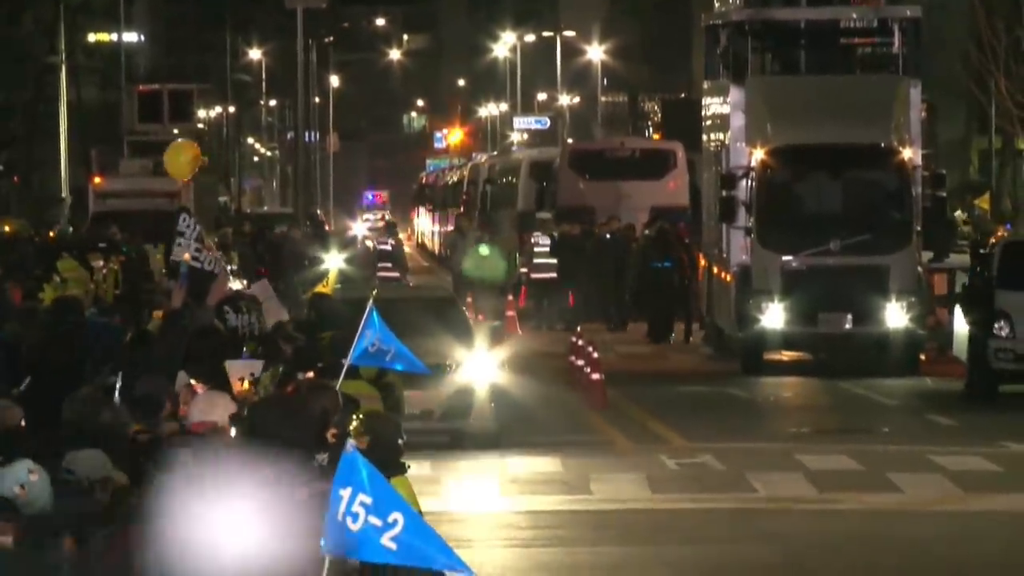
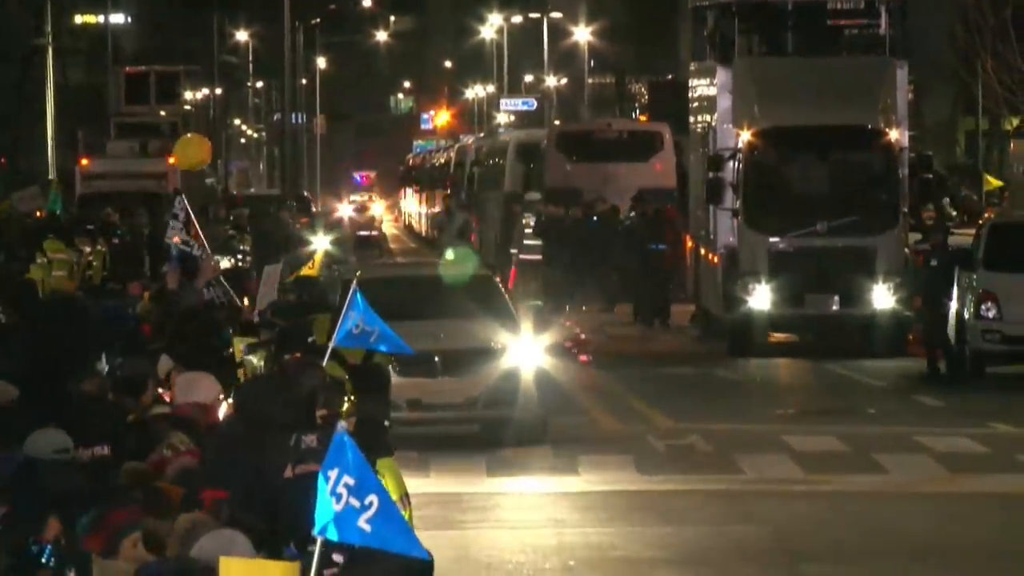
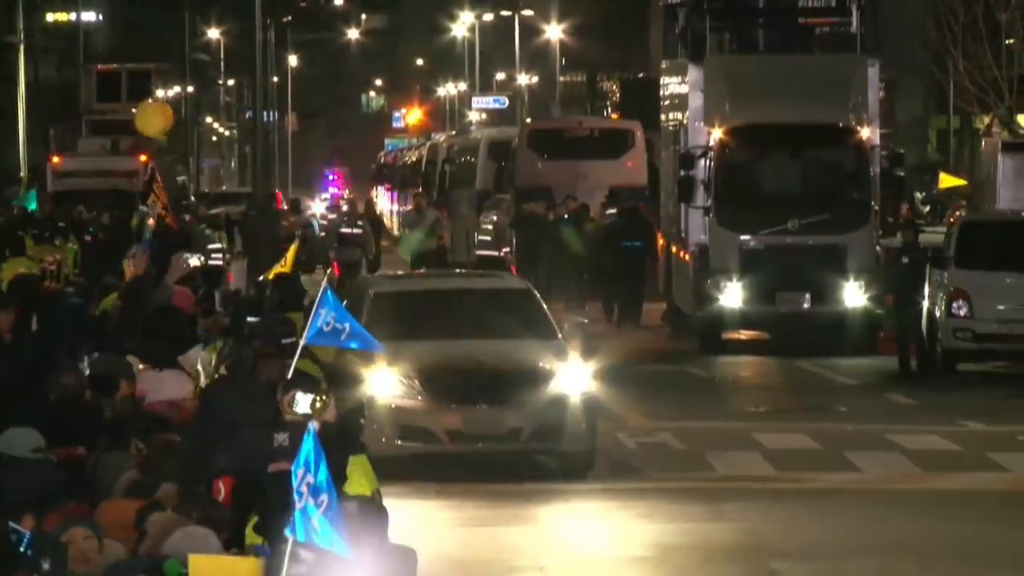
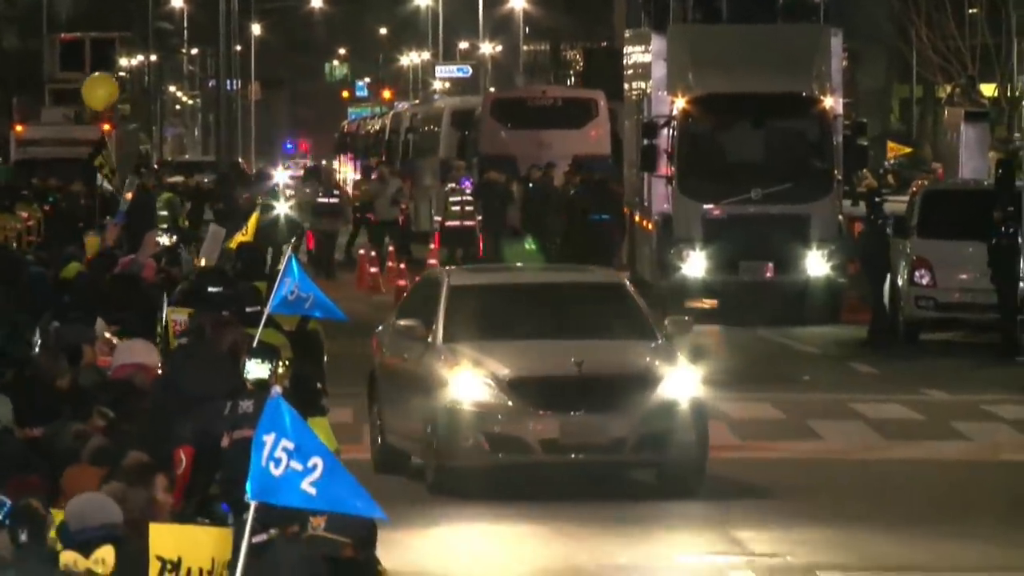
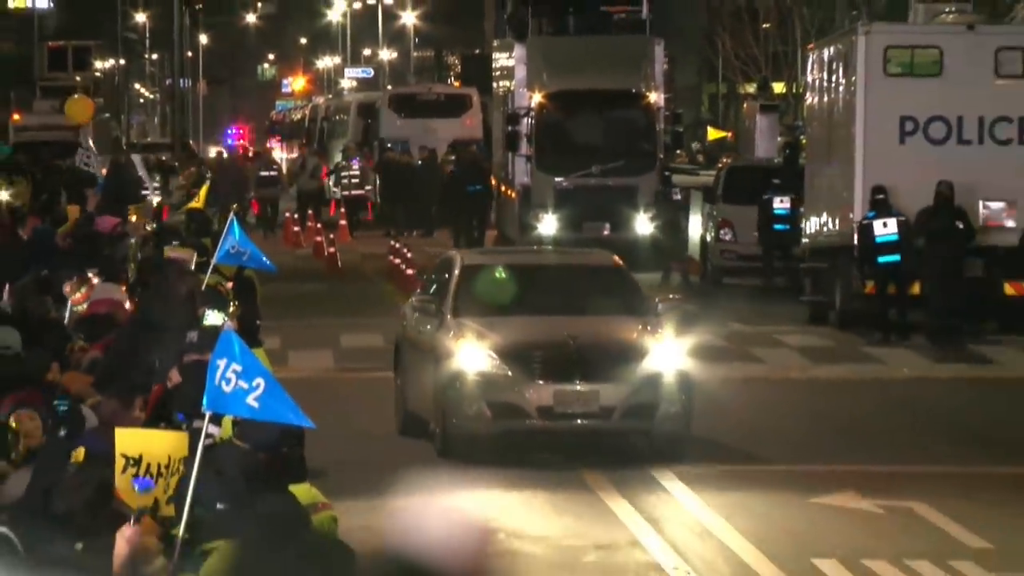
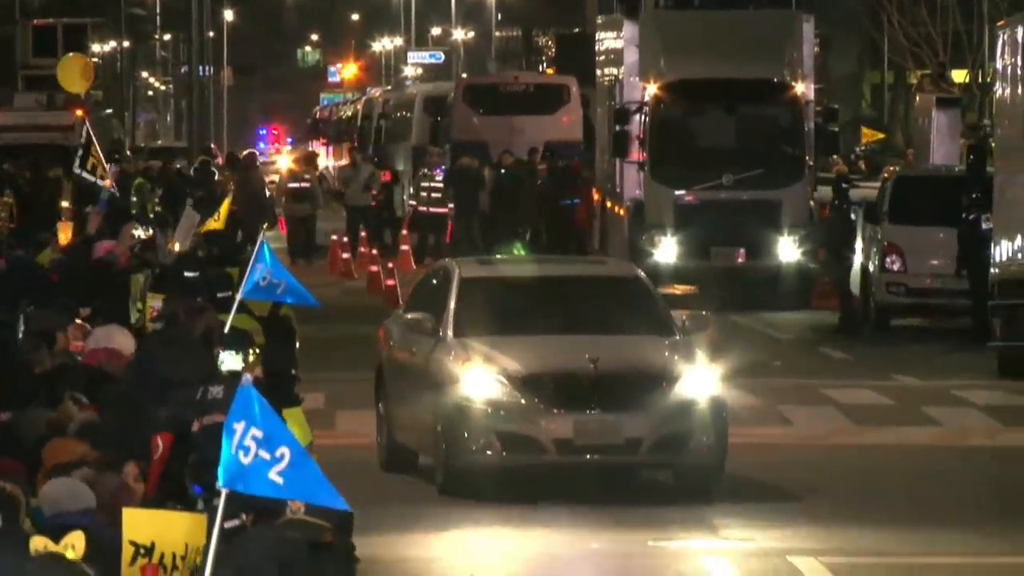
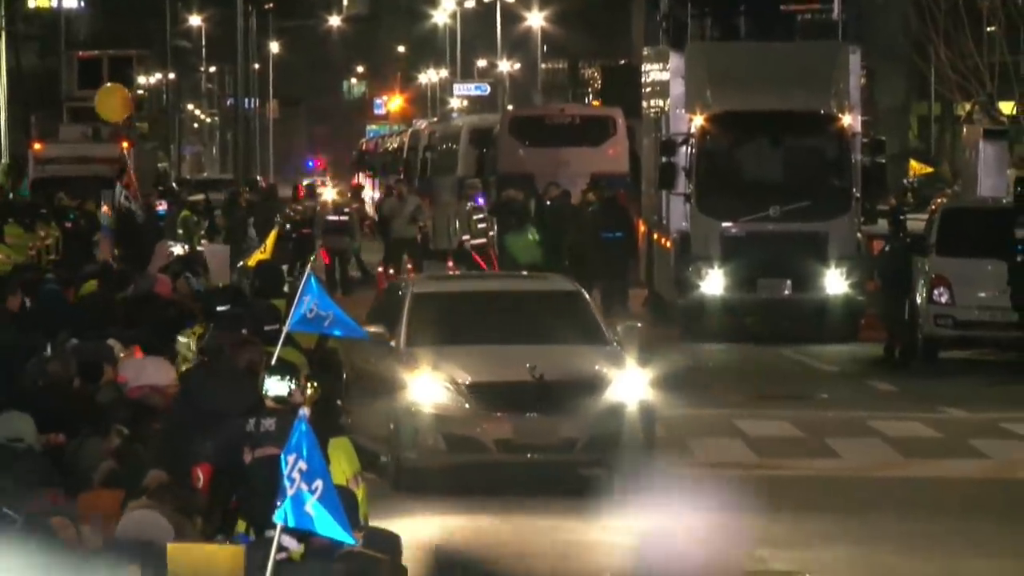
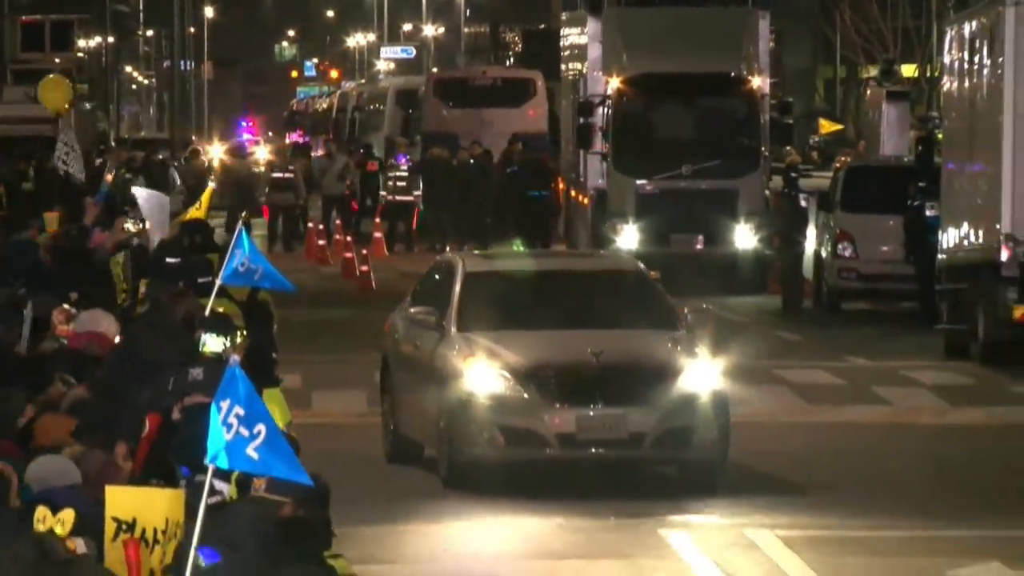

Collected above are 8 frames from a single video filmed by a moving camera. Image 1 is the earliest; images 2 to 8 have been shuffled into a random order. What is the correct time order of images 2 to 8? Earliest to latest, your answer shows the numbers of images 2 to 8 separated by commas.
2, 3, 7, 4, 6, 8, 5
